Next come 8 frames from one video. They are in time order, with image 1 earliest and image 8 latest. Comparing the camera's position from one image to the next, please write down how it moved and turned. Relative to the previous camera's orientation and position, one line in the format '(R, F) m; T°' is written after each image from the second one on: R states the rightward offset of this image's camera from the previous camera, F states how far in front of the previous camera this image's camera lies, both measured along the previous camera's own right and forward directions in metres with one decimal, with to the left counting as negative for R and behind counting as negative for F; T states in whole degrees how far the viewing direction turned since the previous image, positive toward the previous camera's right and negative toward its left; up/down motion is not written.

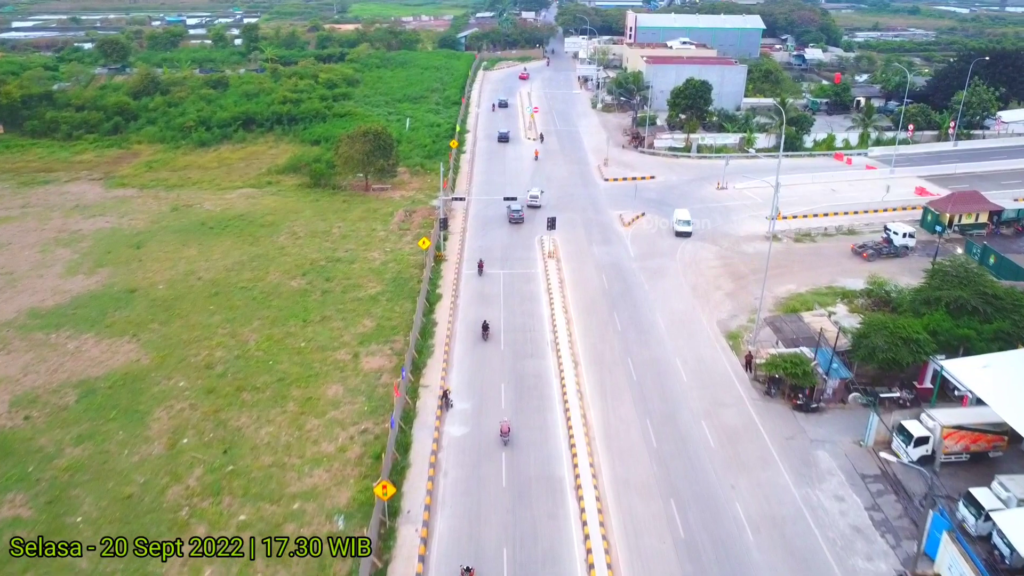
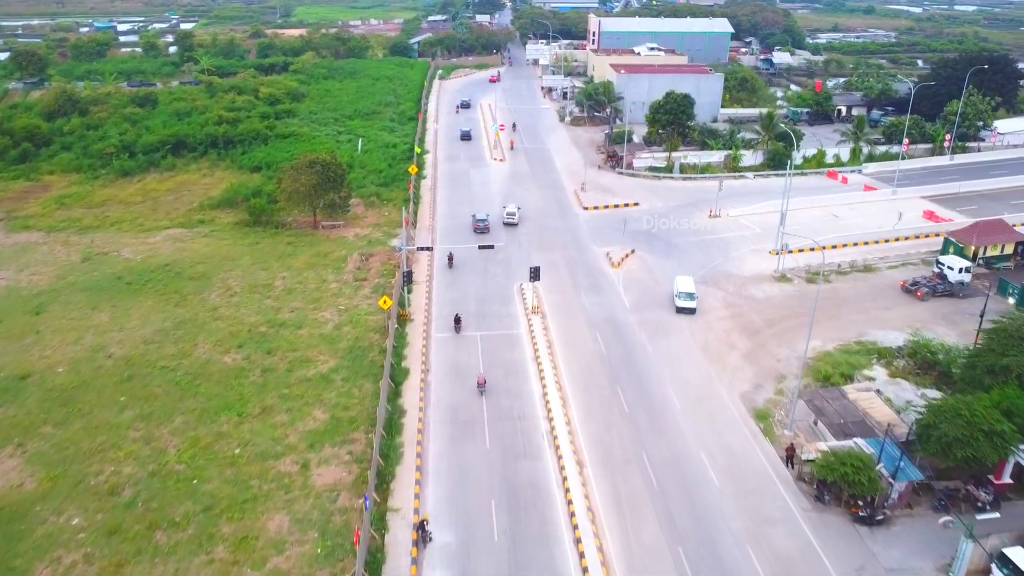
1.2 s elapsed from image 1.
(-1.0, +6.5) m; +3°
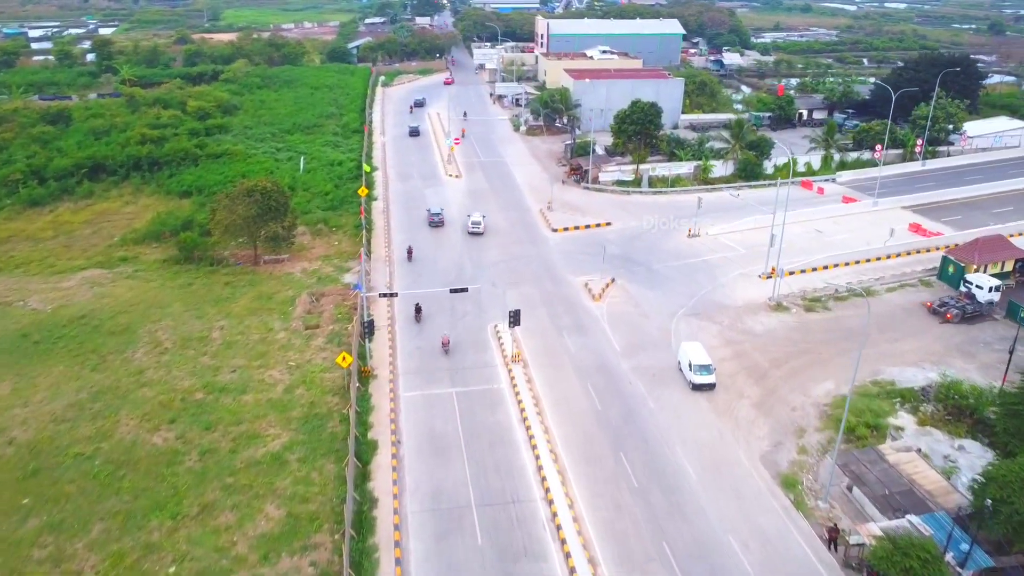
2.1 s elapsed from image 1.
(-1.3, +4.6) m; +4°
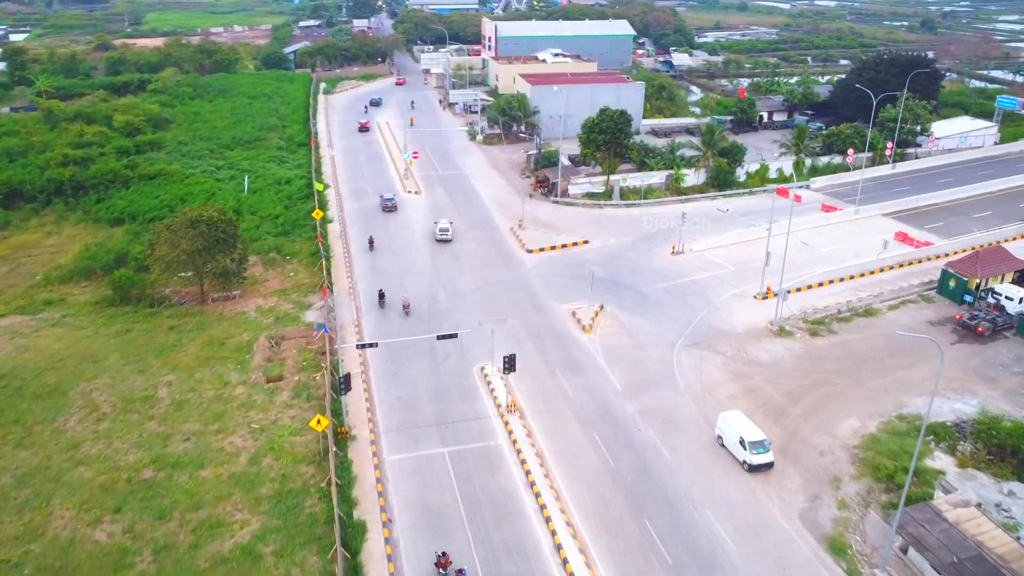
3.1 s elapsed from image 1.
(-1.9, +3.6) m; +4°
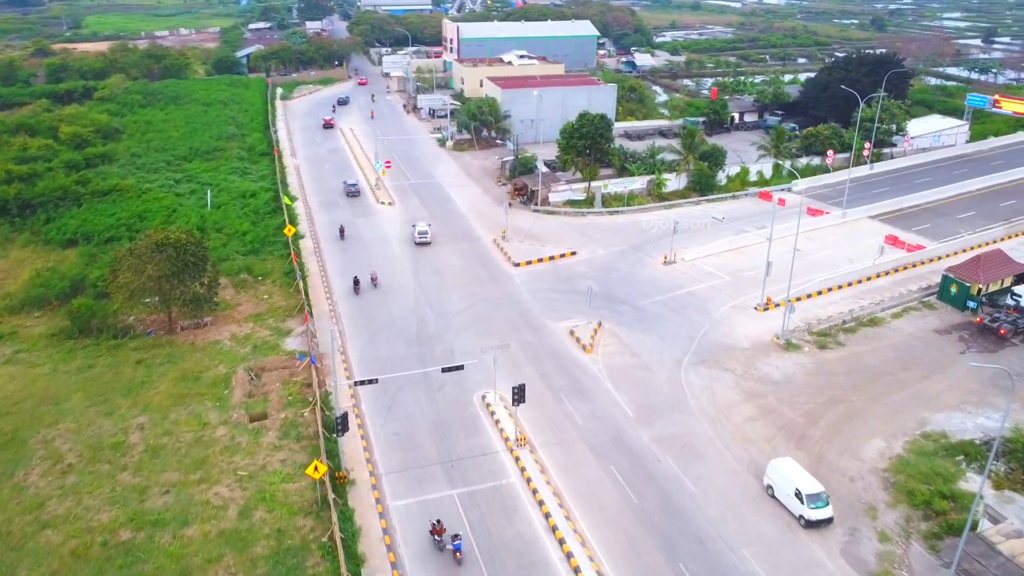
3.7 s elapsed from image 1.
(-1.7, +2.1) m; +3°
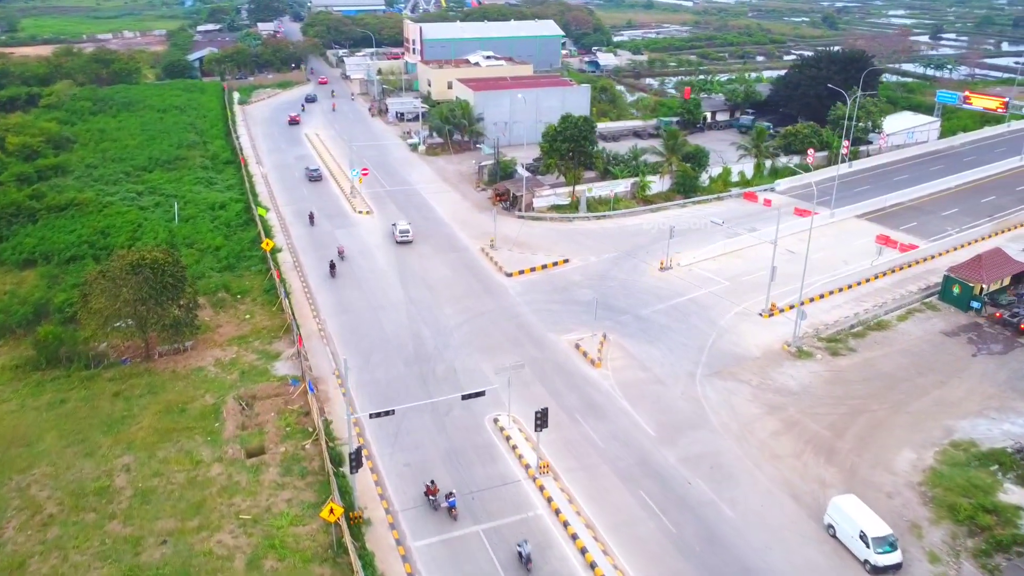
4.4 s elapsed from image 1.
(-2.1, +1.7) m; +3°
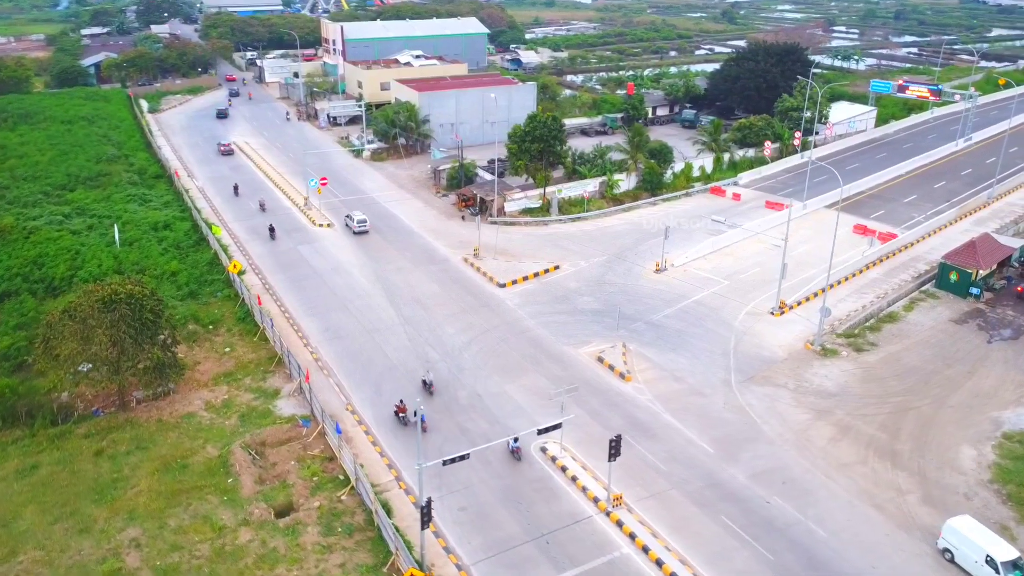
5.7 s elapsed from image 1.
(-4.6, +2.8) m; +7°
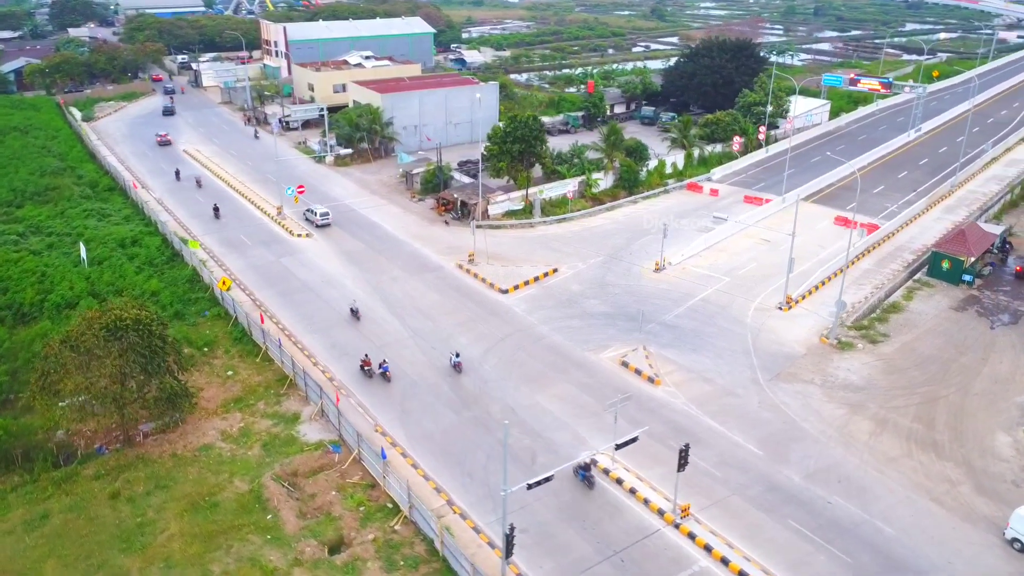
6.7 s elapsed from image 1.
(-3.6, +1.3) m; +5°
